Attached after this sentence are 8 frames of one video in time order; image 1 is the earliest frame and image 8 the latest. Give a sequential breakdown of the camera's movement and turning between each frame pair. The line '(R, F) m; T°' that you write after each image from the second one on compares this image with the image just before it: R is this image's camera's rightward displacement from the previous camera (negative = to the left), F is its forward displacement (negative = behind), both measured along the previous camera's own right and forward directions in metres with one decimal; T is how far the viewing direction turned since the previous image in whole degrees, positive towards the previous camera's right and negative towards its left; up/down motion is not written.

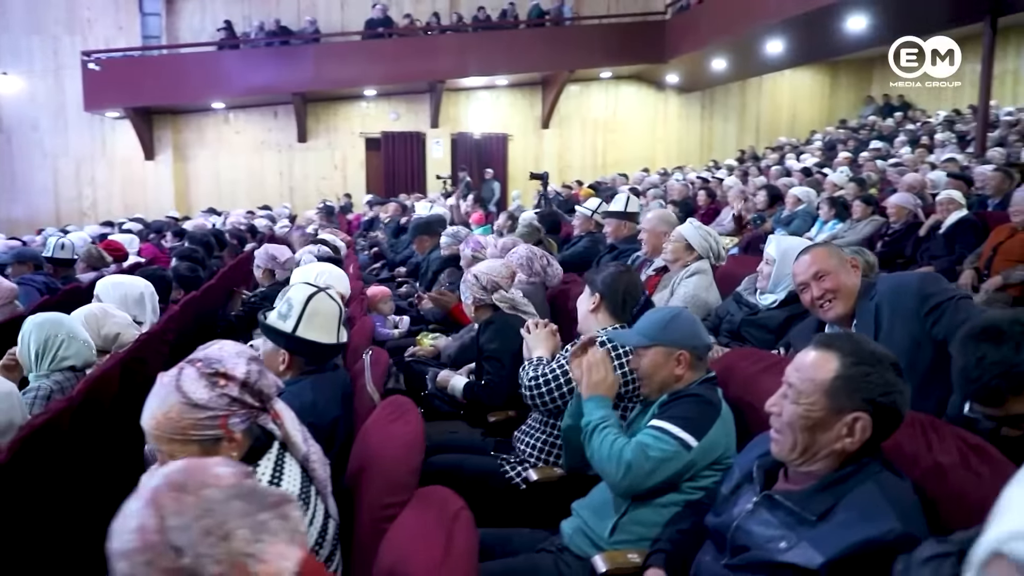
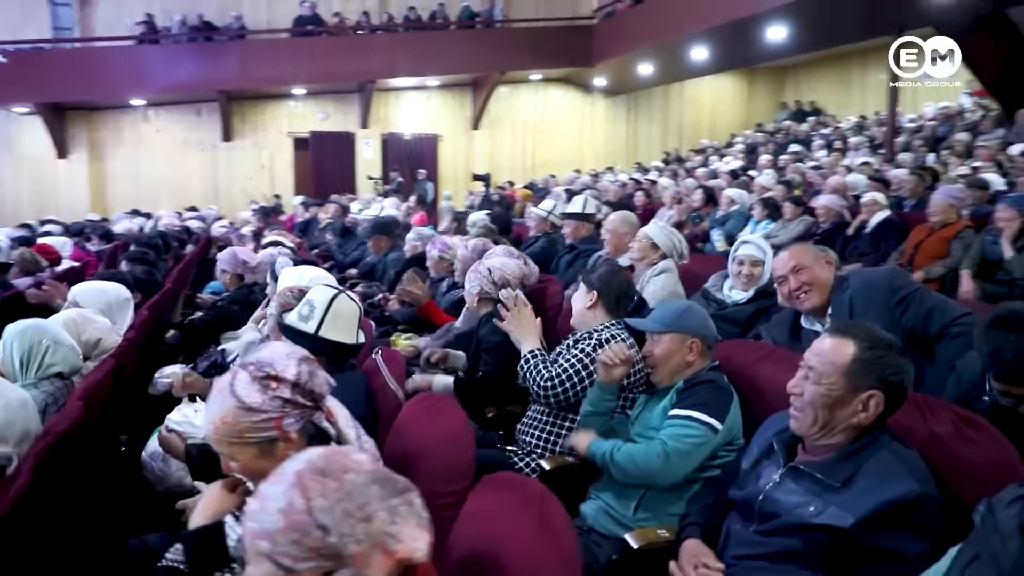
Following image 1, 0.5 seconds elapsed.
(-0.3, -0.1) m; +6°
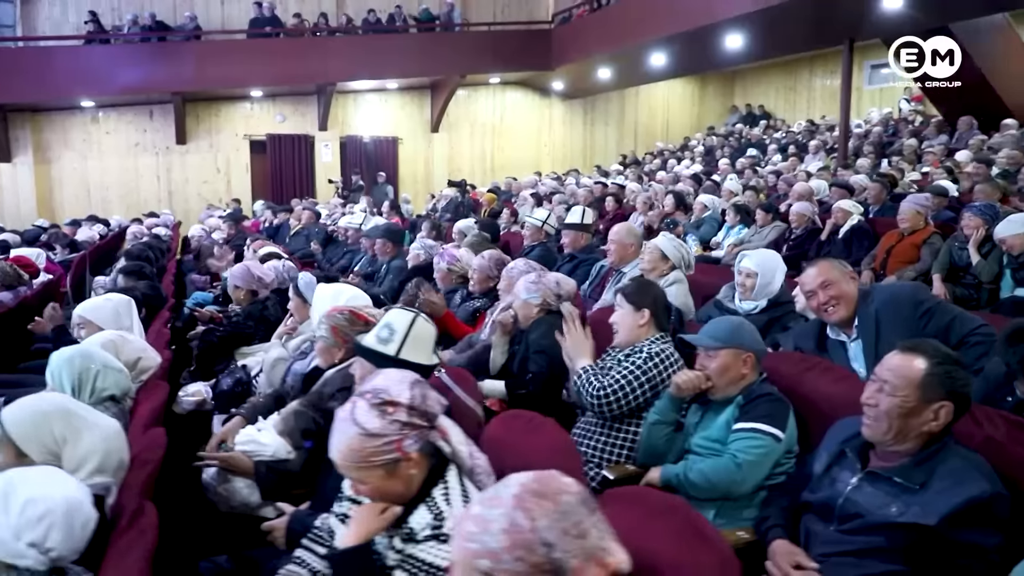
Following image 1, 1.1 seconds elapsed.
(-0.4, -0.1) m; +4°
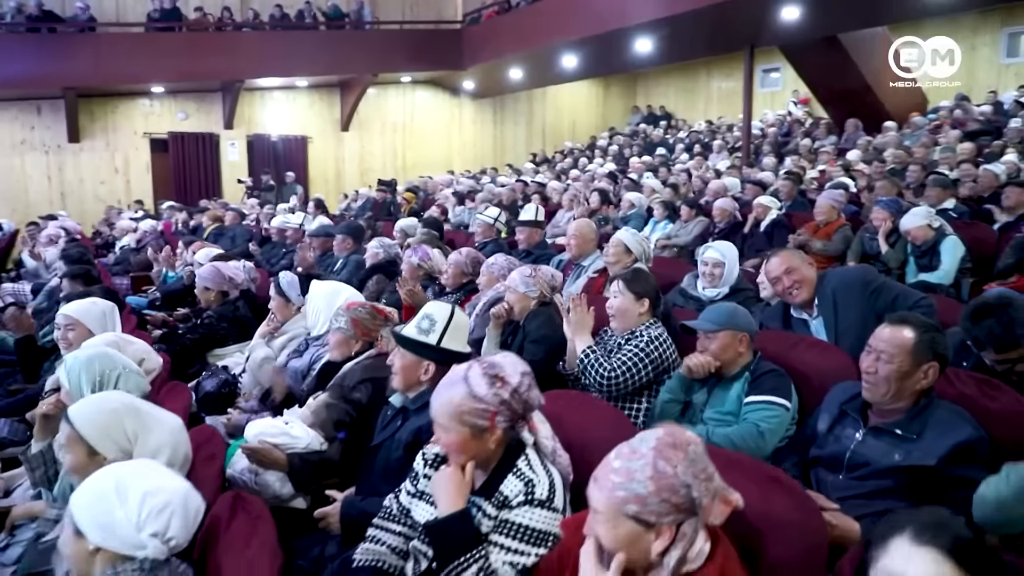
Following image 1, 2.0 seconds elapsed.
(-0.4, -0.1) m; +8°
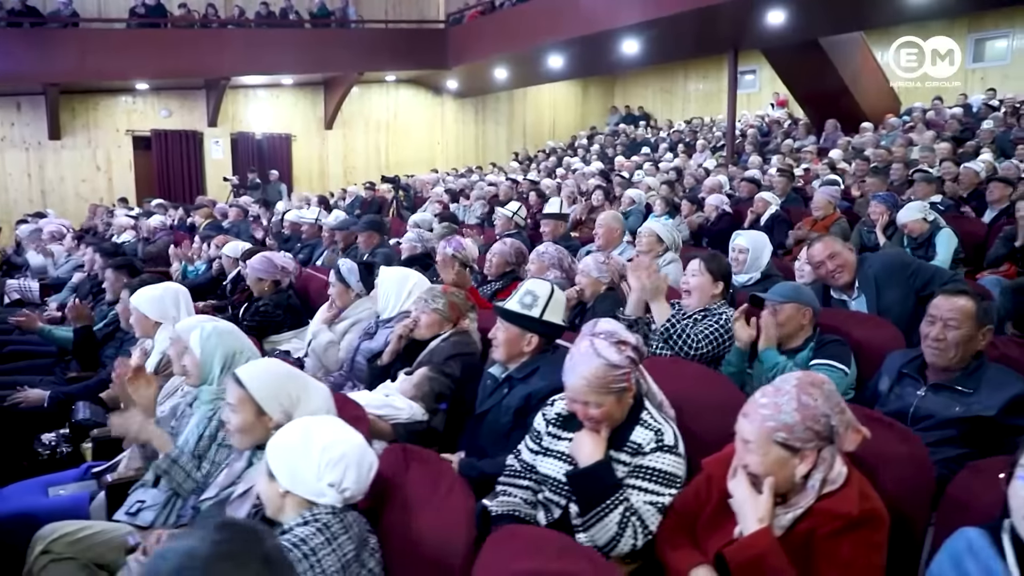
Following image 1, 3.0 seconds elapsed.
(-0.4, -0.2) m; +3°
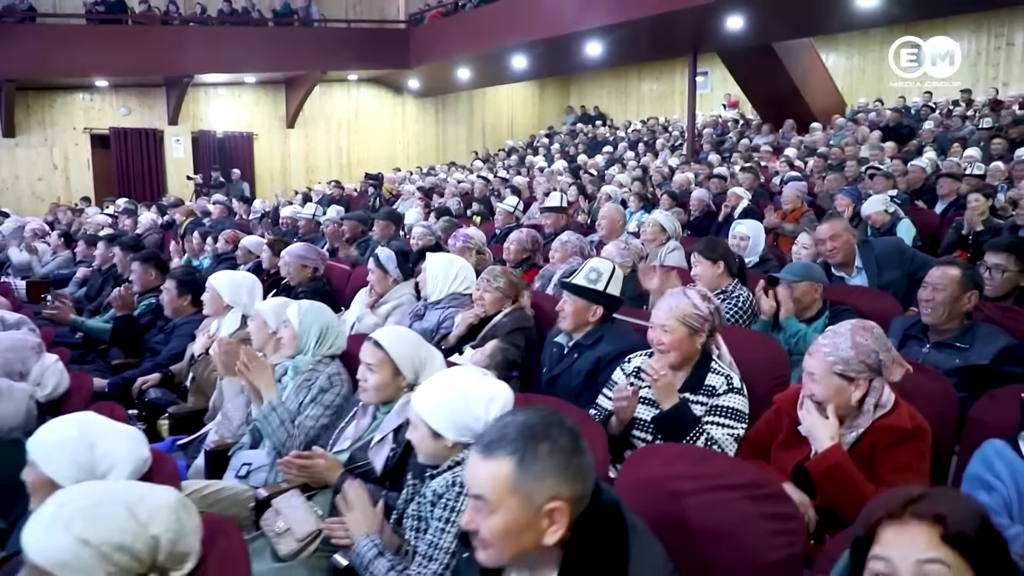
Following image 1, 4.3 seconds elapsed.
(-0.5, -0.3) m; +4°
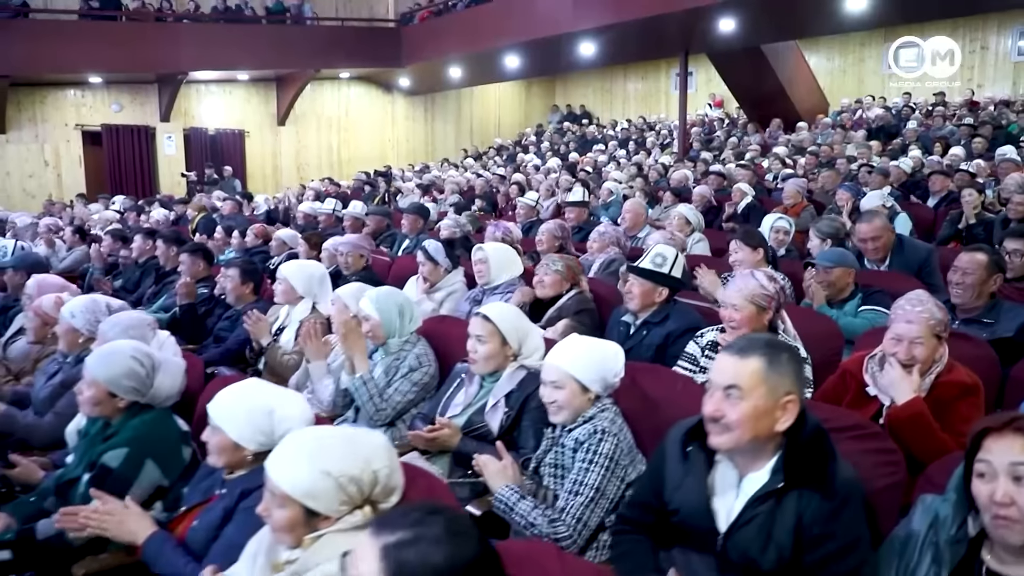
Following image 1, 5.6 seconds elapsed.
(-0.4, -0.3) m; +2°
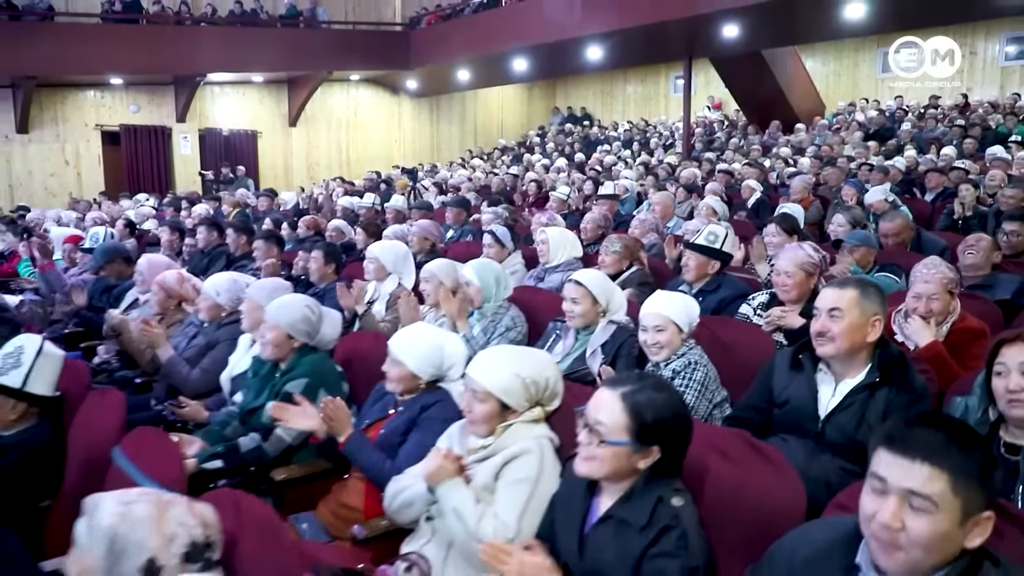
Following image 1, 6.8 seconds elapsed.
(-0.4, -0.5) m; +1°
